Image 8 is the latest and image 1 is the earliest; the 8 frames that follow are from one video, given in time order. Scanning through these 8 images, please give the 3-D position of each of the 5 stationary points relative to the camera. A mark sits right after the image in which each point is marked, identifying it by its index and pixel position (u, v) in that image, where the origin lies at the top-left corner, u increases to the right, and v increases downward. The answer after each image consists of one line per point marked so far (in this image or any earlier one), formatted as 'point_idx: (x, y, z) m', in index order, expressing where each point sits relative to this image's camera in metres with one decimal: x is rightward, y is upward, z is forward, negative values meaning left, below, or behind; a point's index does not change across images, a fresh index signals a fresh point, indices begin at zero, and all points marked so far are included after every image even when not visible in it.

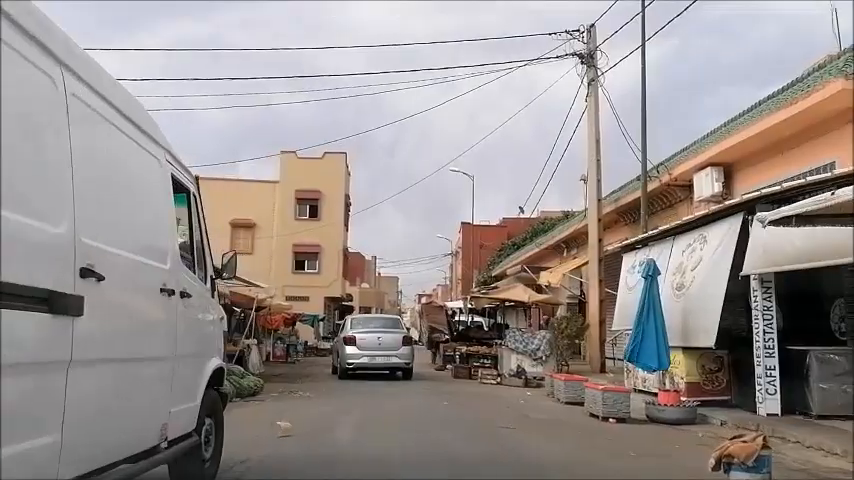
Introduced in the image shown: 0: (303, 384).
0: (-3.4, -4.0, +19.0) m
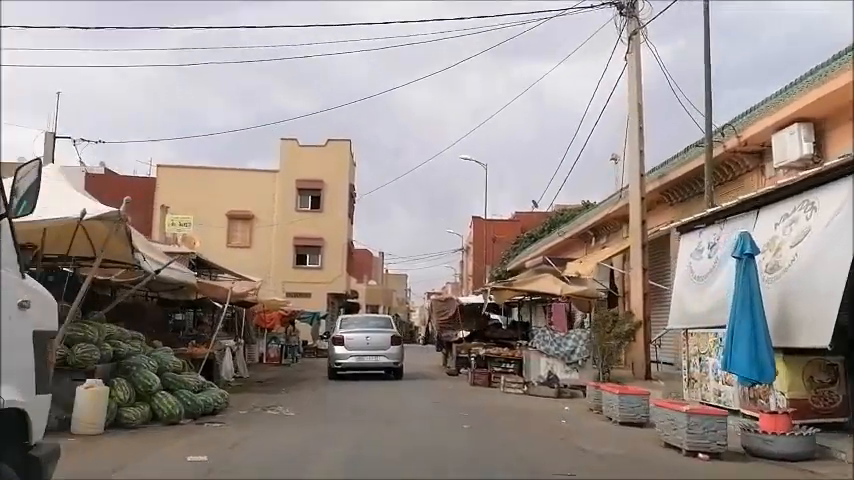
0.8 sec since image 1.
0: (-3.1, -3.5, +15.7) m
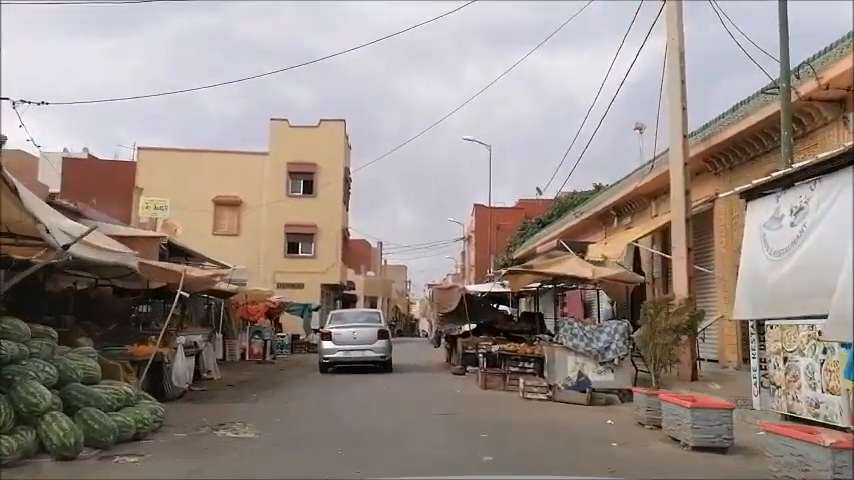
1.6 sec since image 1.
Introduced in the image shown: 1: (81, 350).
0: (-3.1, -3.0, +12.7) m
1: (-4.6, -1.5, +9.2) m
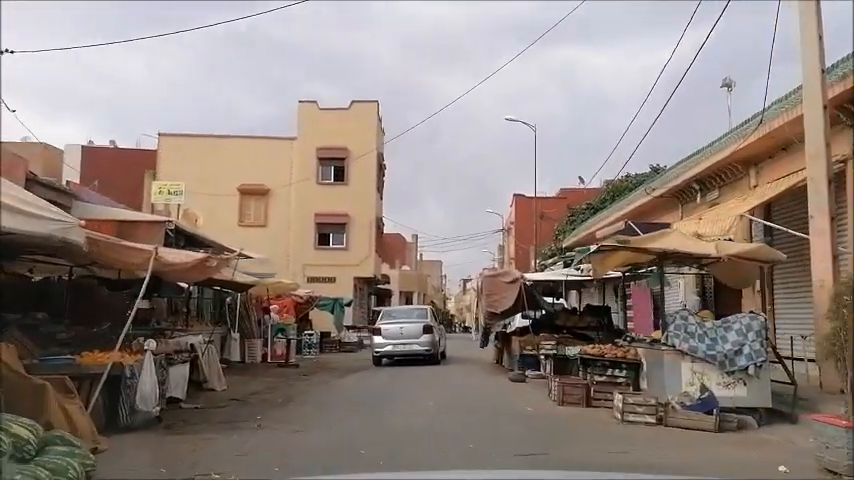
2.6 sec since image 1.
0: (-2.2, -2.5, +9.3) m
1: (-3.9, -1.1, +5.9) m
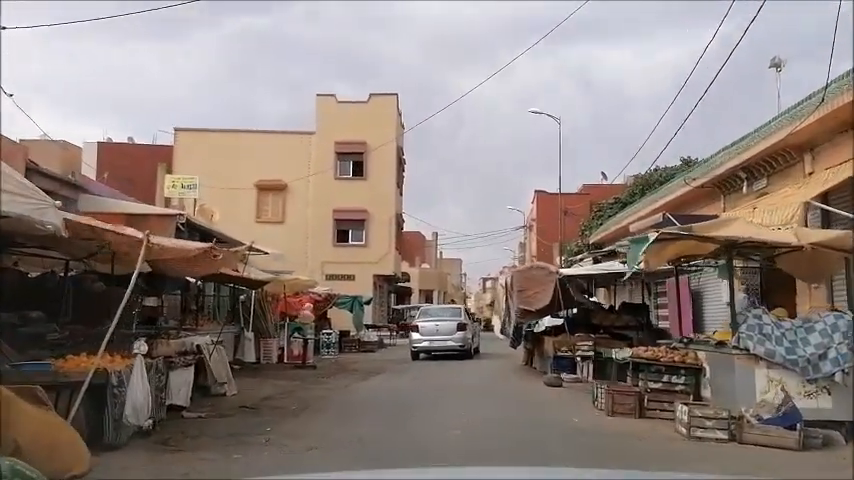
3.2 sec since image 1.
0: (-1.8, -2.4, +8.1) m
1: (-3.6, -0.9, +4.7) m
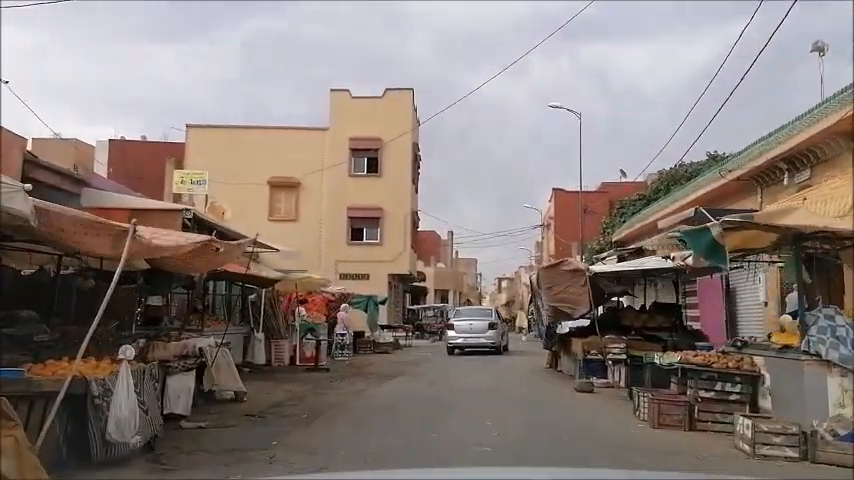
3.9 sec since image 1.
0: (-1.5, -2.3, +7.1) m
1: (-3.4, -0.8, +3.8) m
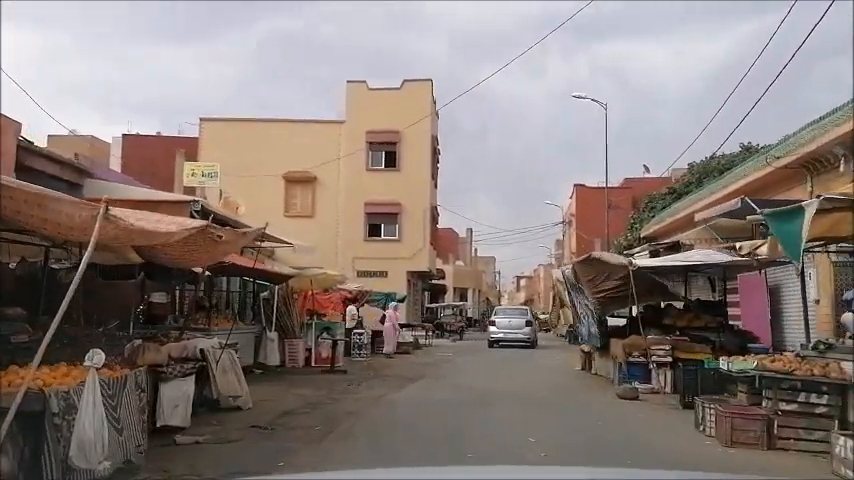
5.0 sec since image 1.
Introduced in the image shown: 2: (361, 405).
0: (-1.2, -2.1, +5.9) m
1: (-3.2, -0.7, +2.6) m
2: (-1.2, -2.8, +11.9) m
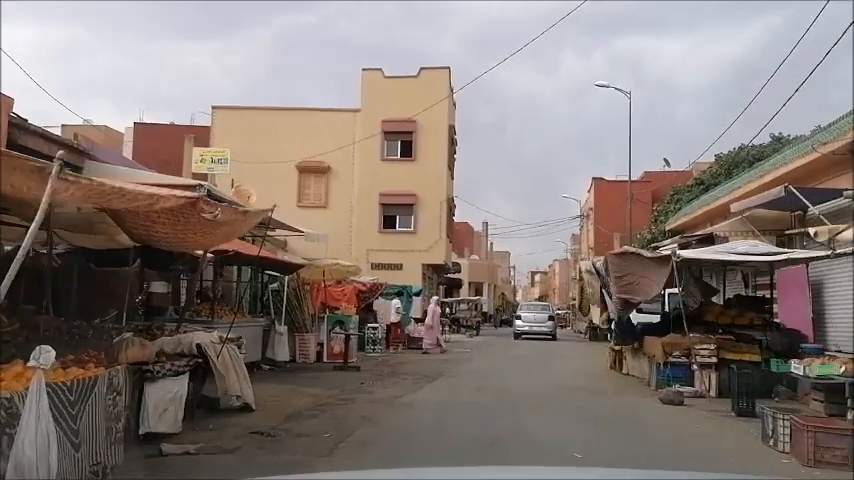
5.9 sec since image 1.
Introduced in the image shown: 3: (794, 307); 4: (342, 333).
0: (-1.0, -1.9, +4.8) m
1: (-3.0, -0.5, +1.6) m
2: (-0.8, -2.6, +10.9) m
3: (+10.3, -1.8, +19.3) m
4: (-2.3, -2.5, +18.4) m
